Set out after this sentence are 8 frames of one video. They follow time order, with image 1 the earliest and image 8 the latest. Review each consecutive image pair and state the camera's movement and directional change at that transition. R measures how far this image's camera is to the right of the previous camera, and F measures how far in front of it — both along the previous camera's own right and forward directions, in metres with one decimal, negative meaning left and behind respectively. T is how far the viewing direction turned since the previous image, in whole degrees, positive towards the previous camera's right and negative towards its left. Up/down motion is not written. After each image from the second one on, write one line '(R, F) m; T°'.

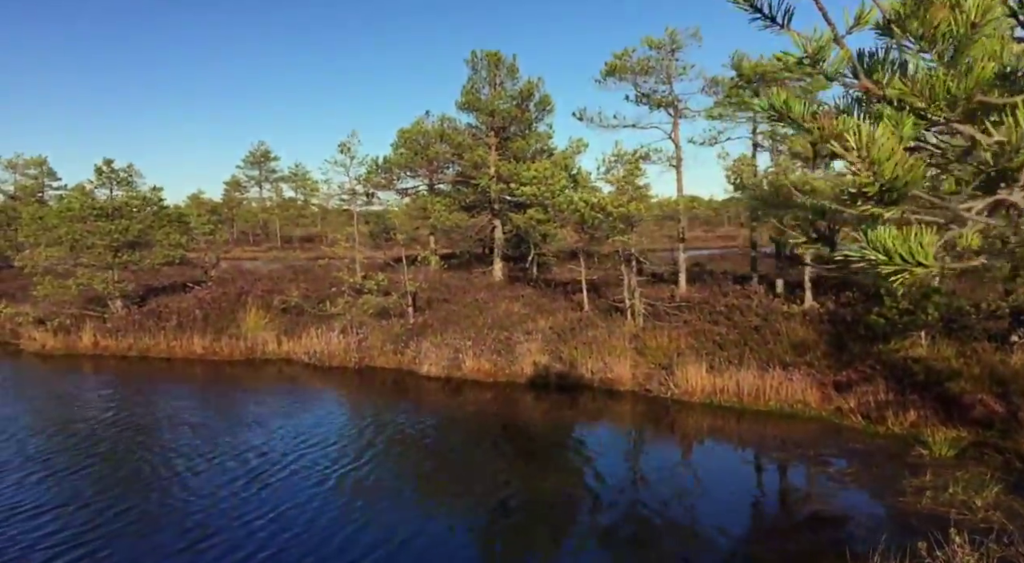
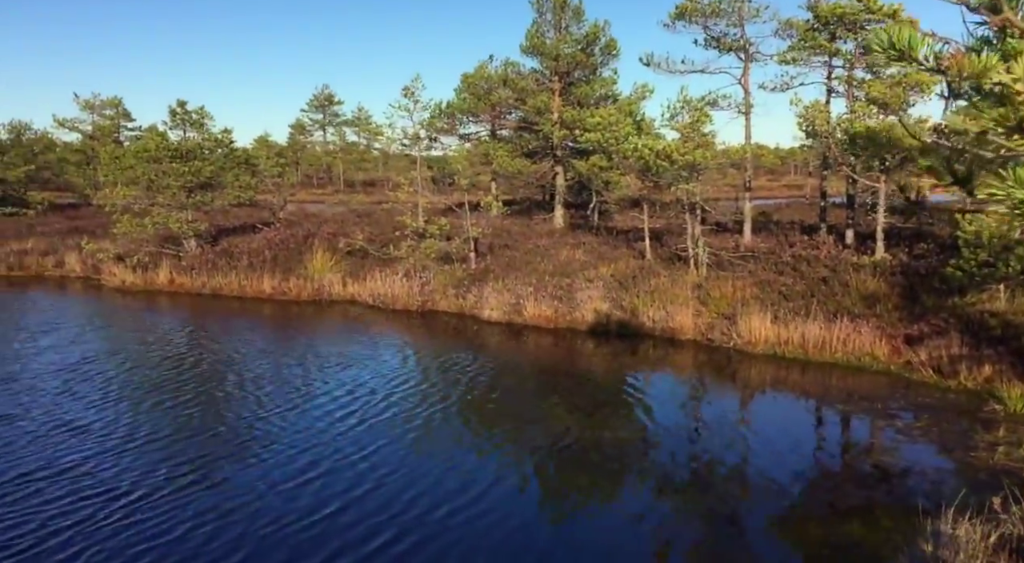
(-0.6, -0.1) m; -3°
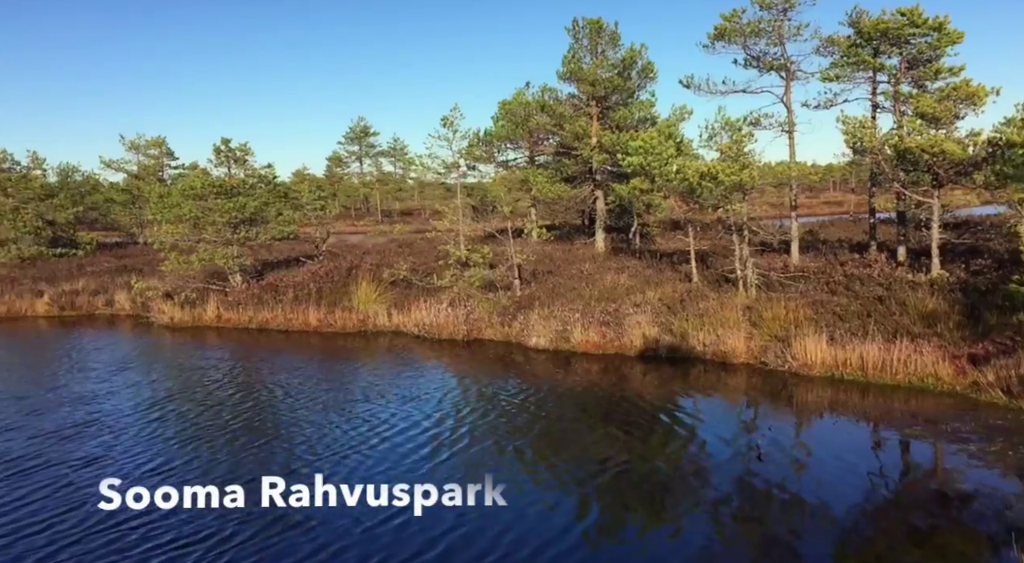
(-0.8, +0.1) m; -1°
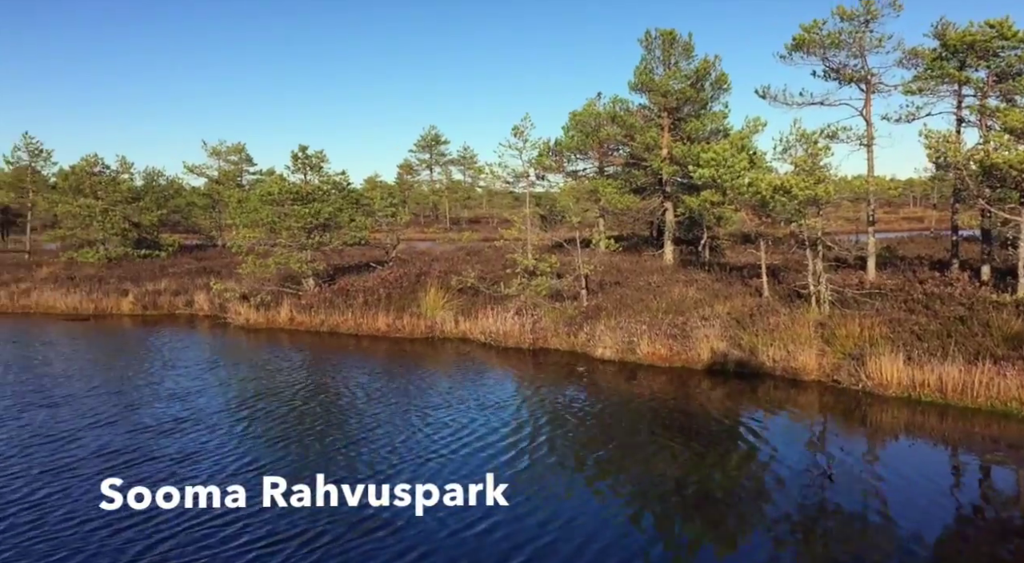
(-0.8, -0.1) m; -3°
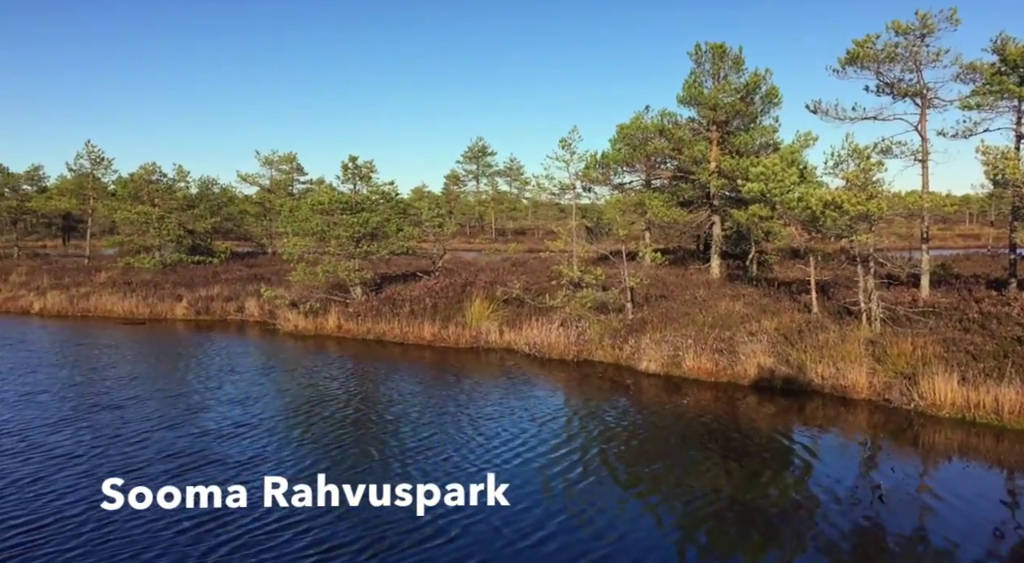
(-0.5, -0.1) m; -2°
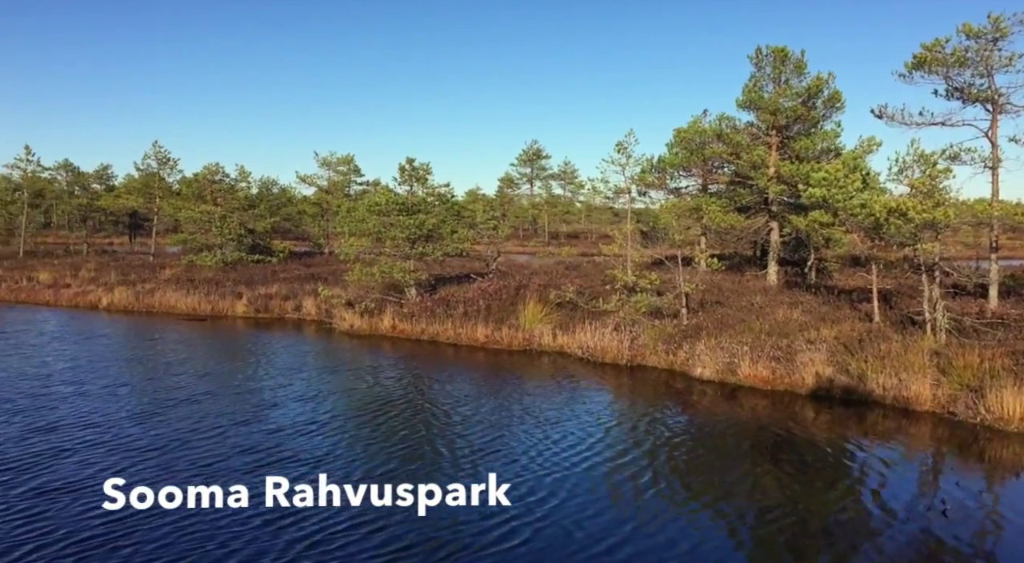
(-0.7, 0.0) m; -3°
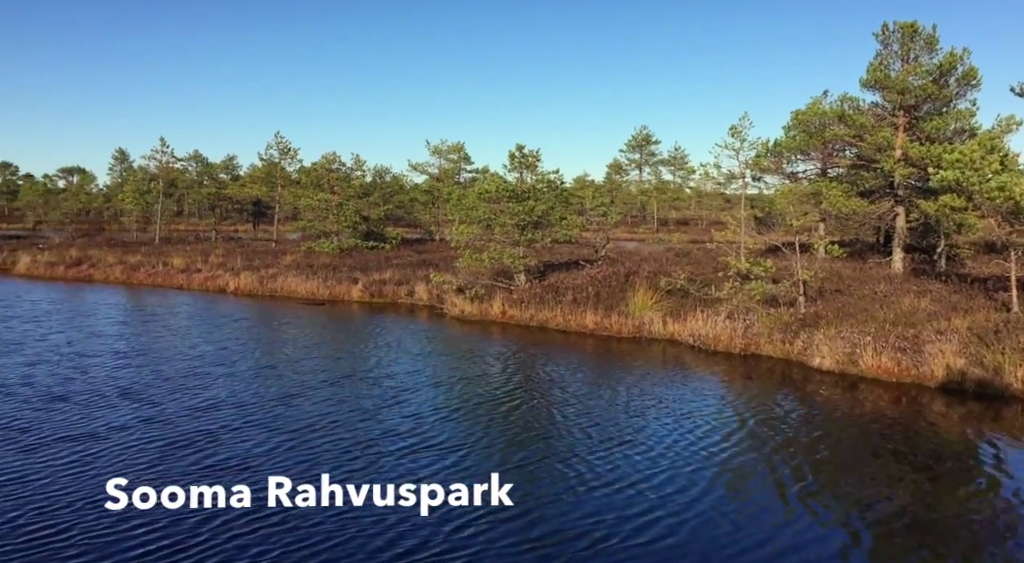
(-1.3, -0.1) m; -6°
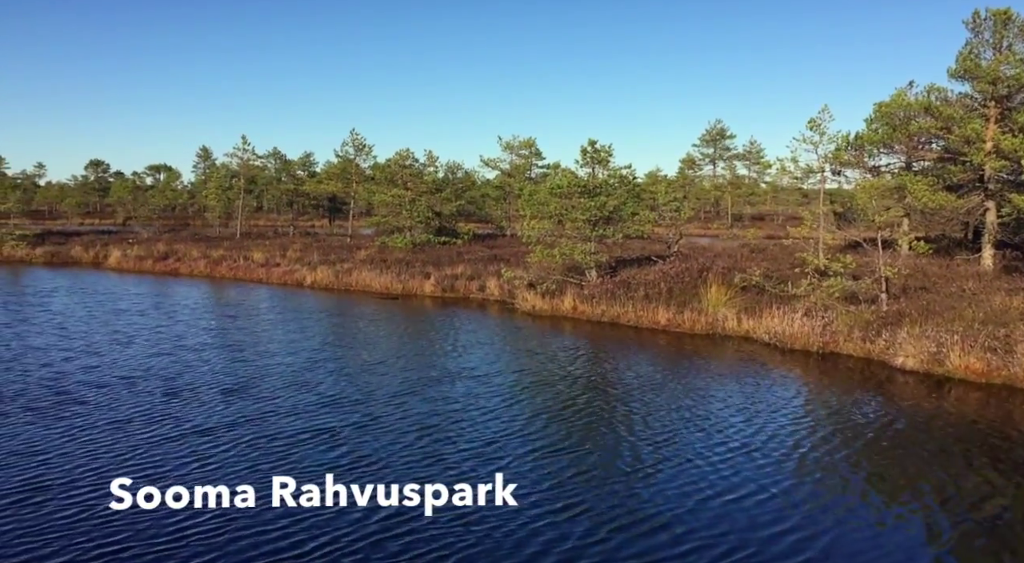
(-0.8, -0.1) m; -4°
